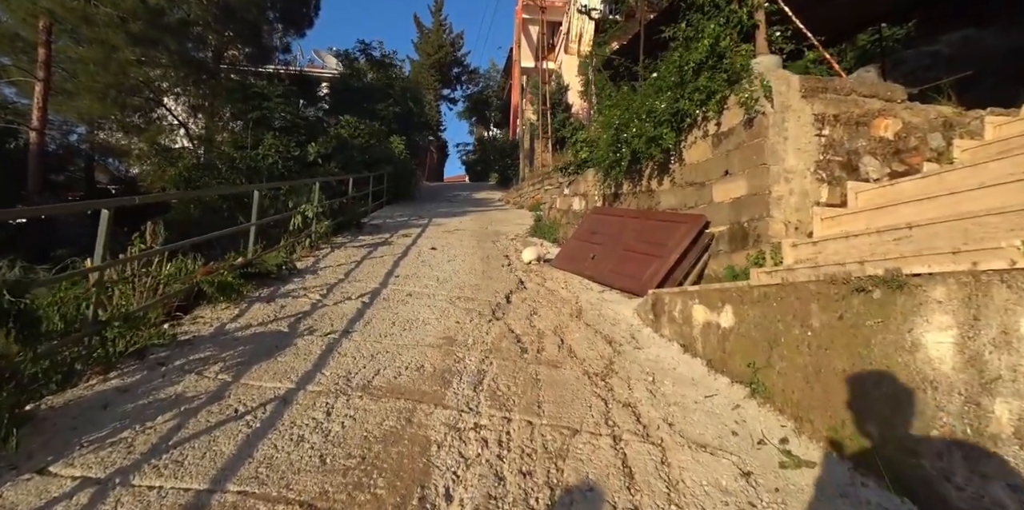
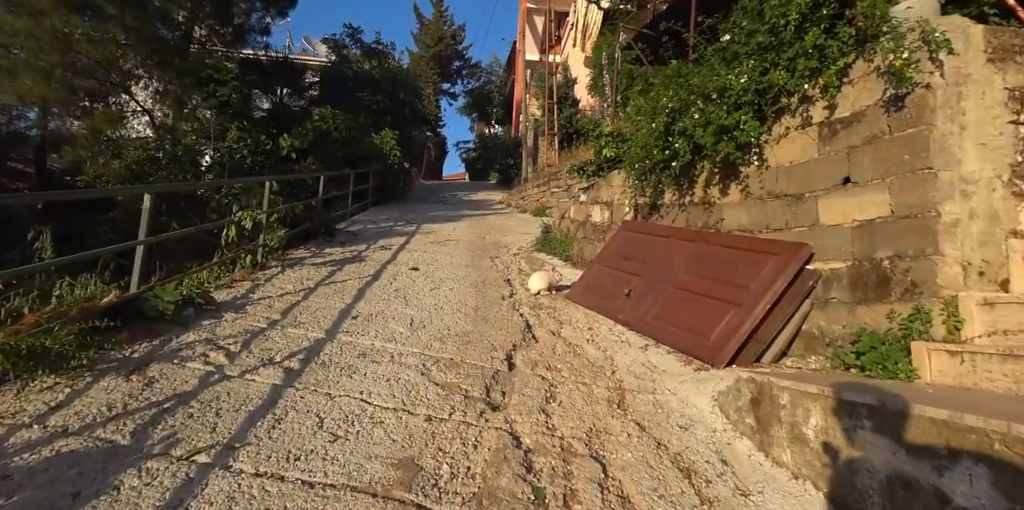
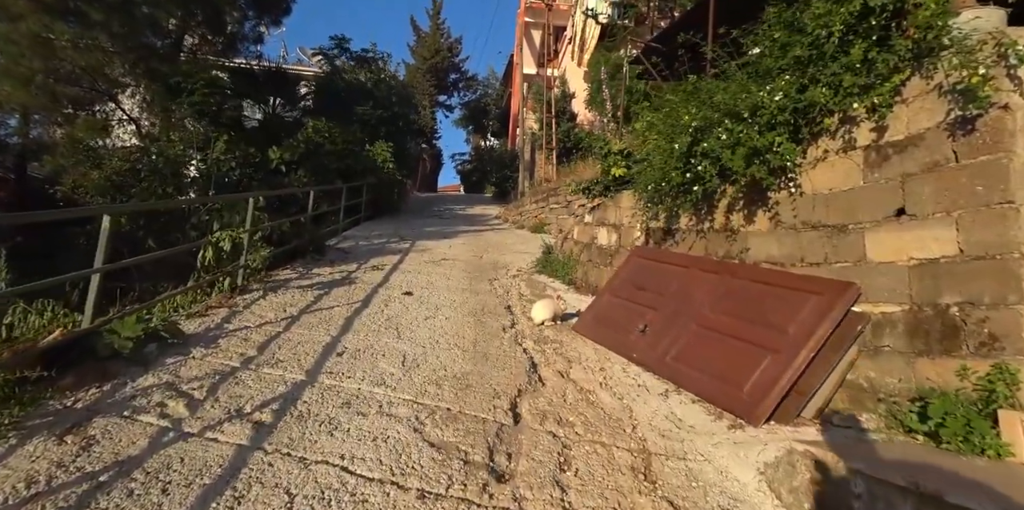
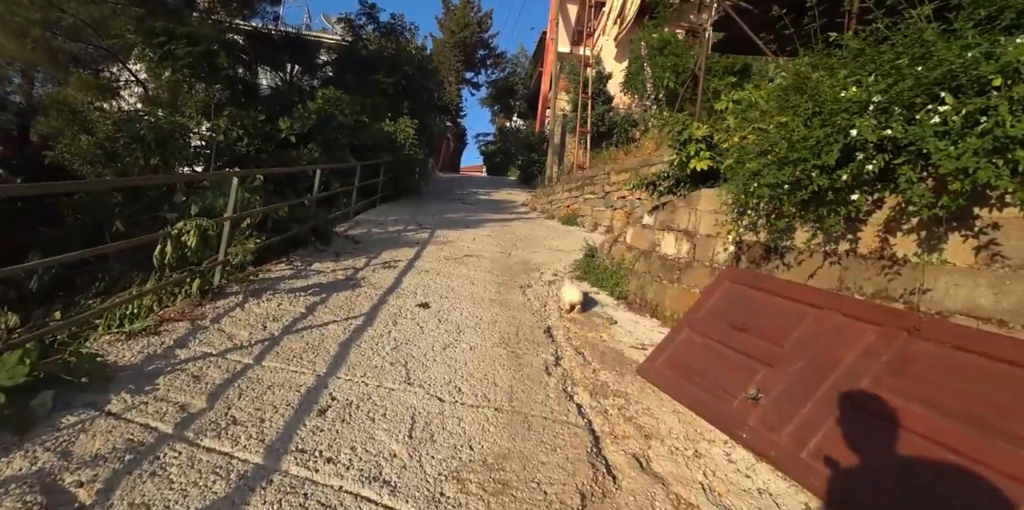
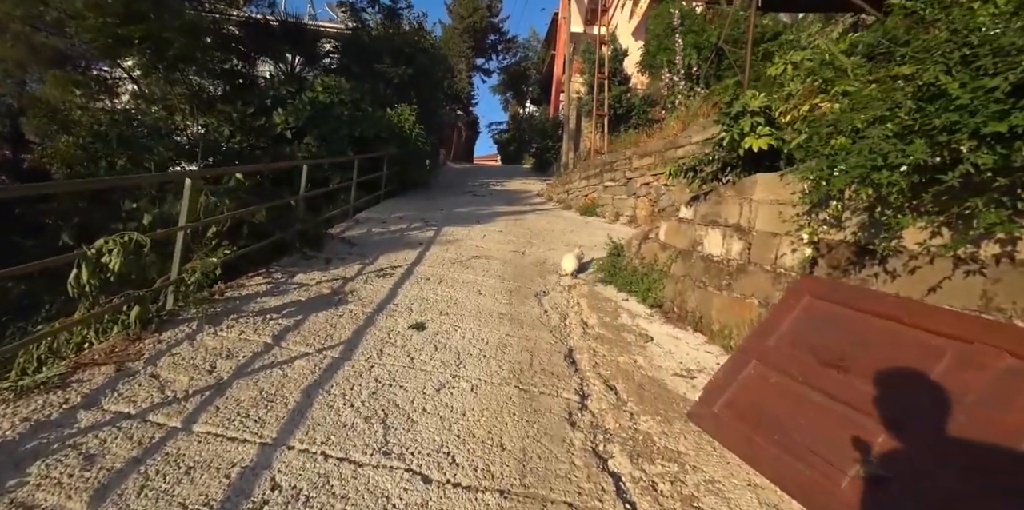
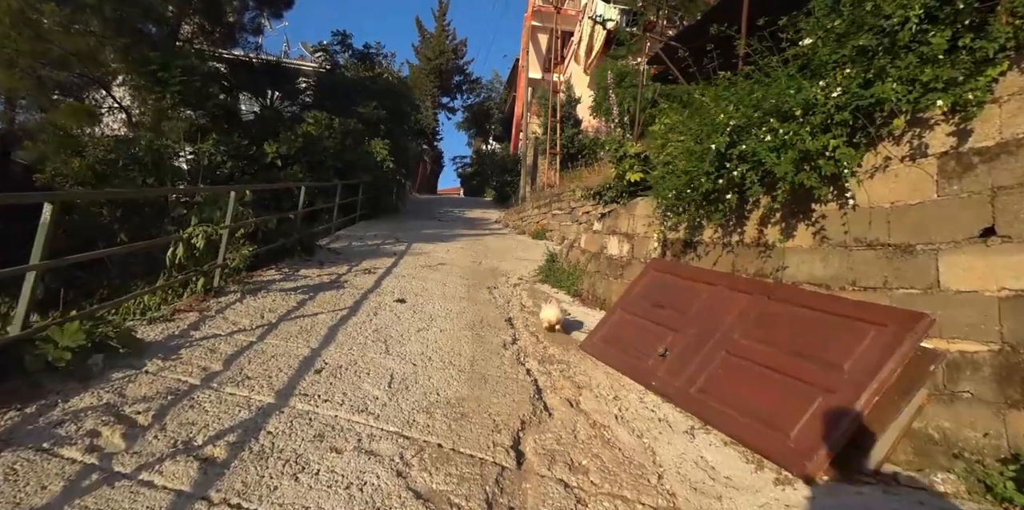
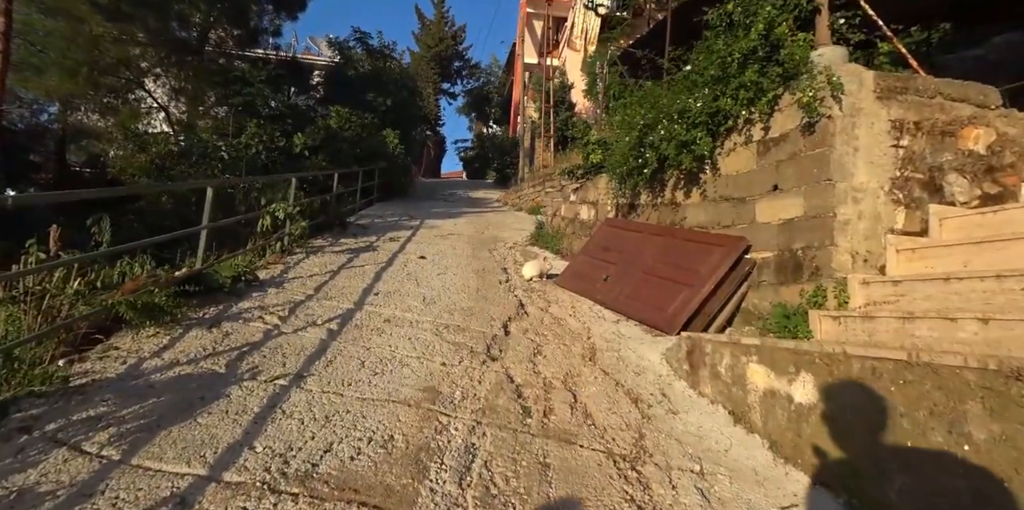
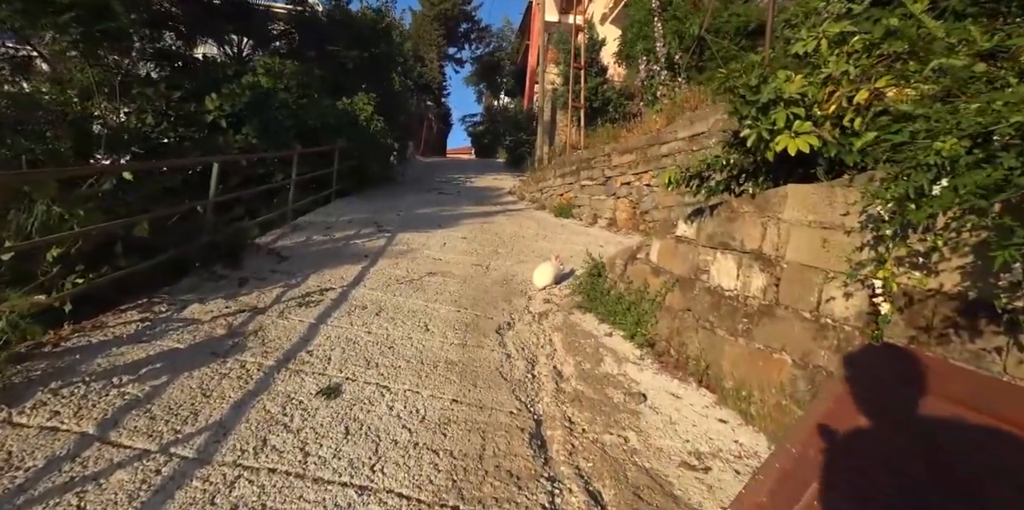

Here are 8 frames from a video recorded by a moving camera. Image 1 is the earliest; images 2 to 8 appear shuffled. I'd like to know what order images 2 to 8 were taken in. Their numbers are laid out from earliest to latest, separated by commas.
7, 2, 3, 6, 4, 5, 8
